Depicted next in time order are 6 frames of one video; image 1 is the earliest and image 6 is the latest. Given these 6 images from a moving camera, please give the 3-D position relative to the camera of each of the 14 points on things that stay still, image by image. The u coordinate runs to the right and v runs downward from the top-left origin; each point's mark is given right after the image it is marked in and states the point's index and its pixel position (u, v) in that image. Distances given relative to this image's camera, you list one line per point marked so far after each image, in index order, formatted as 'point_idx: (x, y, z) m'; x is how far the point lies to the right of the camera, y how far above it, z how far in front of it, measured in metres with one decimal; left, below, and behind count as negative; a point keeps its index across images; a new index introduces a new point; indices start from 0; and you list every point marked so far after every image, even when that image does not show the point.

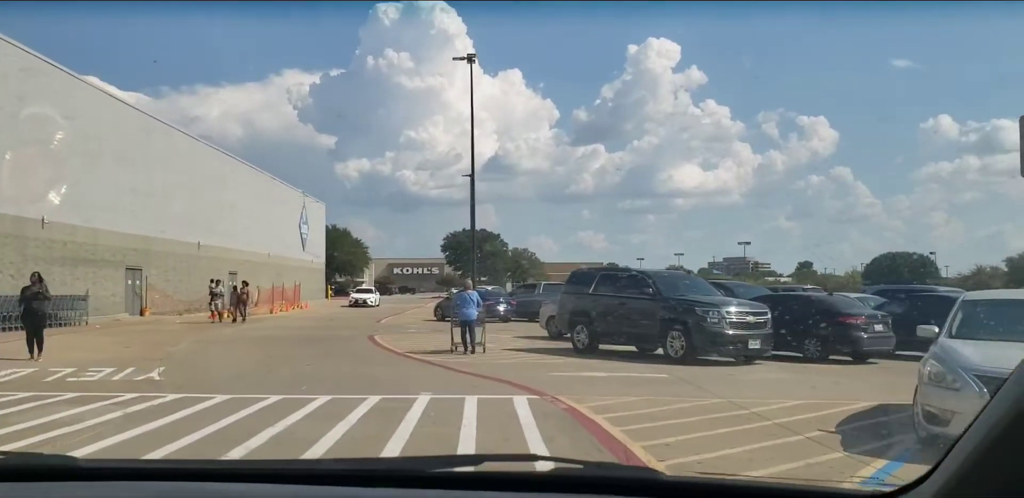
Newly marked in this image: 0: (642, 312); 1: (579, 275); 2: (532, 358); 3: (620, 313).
0: (+2.4, -1.2, +15.2) m
1: (+1.4, -0.5, +17.1) m
2: (+0.3, -2.0, +15.8) m
3: (+2.0, -1.2, +15.7) m
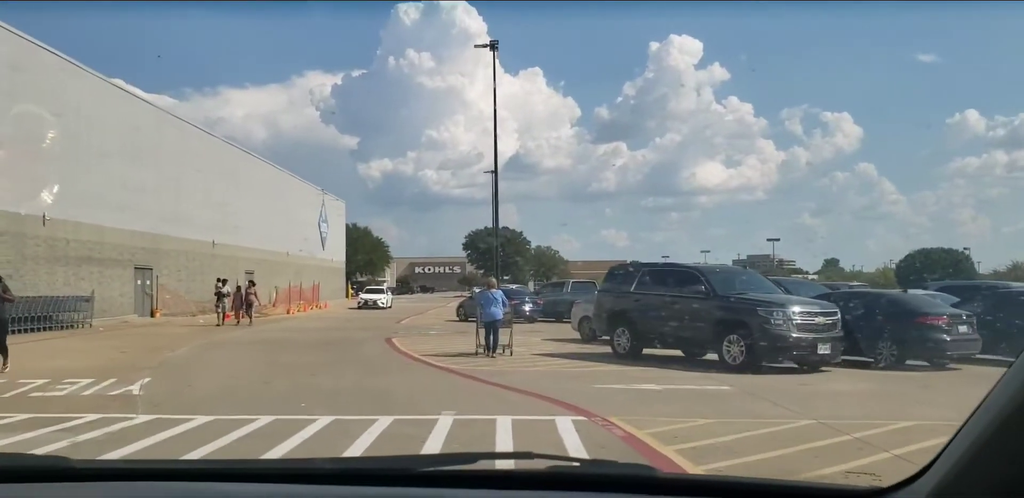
0: (+2.9, -1.0, +13.4) m
1: (+1.9, -0.4, +15.3) m
2: (+0.9, -1.9, +14.0) m
3: (+2.5, -1.1, +13.8) m
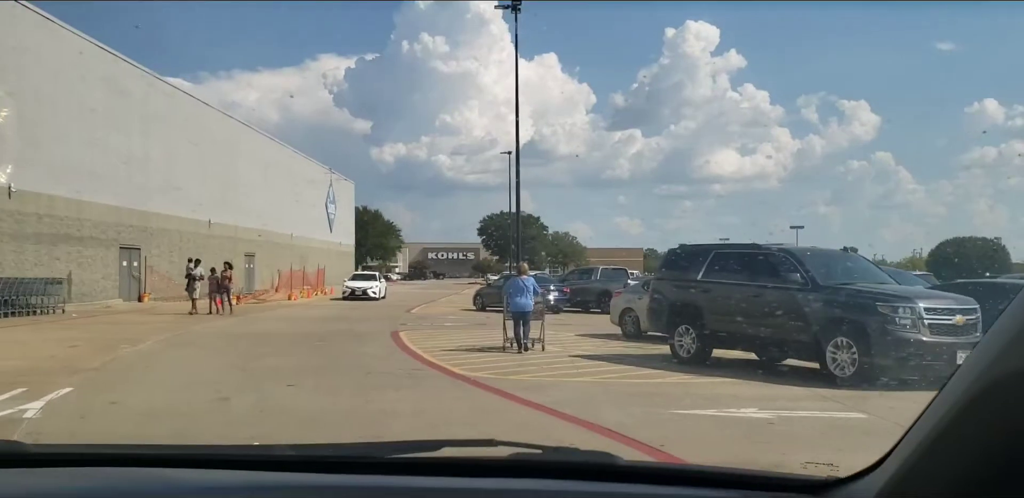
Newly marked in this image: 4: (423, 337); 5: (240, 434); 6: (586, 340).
0: (+3.4, -0.7, +10.4) m
1: (+2.4, -0.1, +12.3) m
2: (+1.4, -1.6, +11.0) m
3: (+3.0, -0.8, +10.8) m
4: (-2.0, -2.0, +18.8) m
5: (-2.3, -1.6, +7.4) m
6: (+1.4, -1.7, +15.6) m
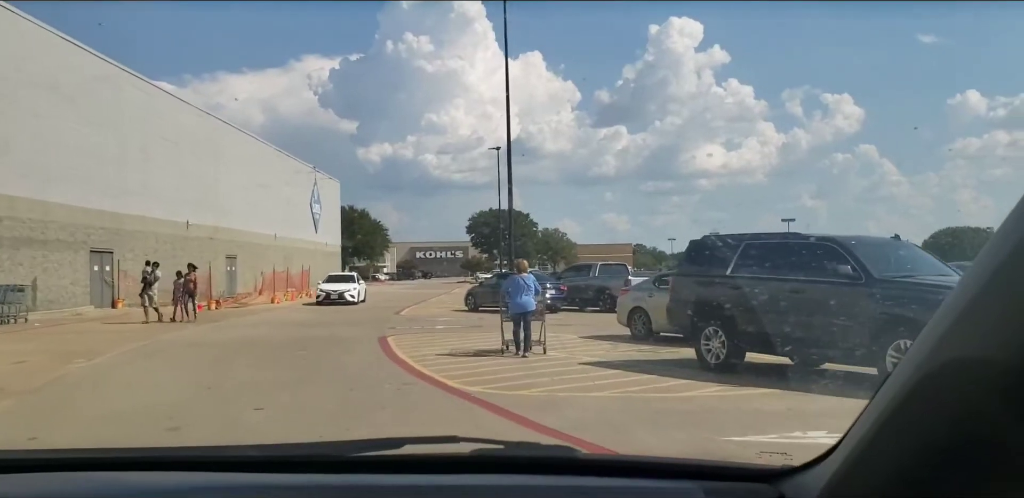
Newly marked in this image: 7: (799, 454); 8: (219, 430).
0: (+3.4, -0.6, +9.0) m
1: (+2.5, 0.0, +10.9) m
2: (+1.4, -1.5, +9.6) m
3: (+3.1, -0.7, +9.5) m
4: (-2.1, -1.9, +17.4) m
5: (-2.2, -1.6, +5.9) m
6: (+1.4, -1.6, +14.2) m
7: (+2.1, -1.6, +6.3) m
8: (-3.3, -1.7, +9.9) m
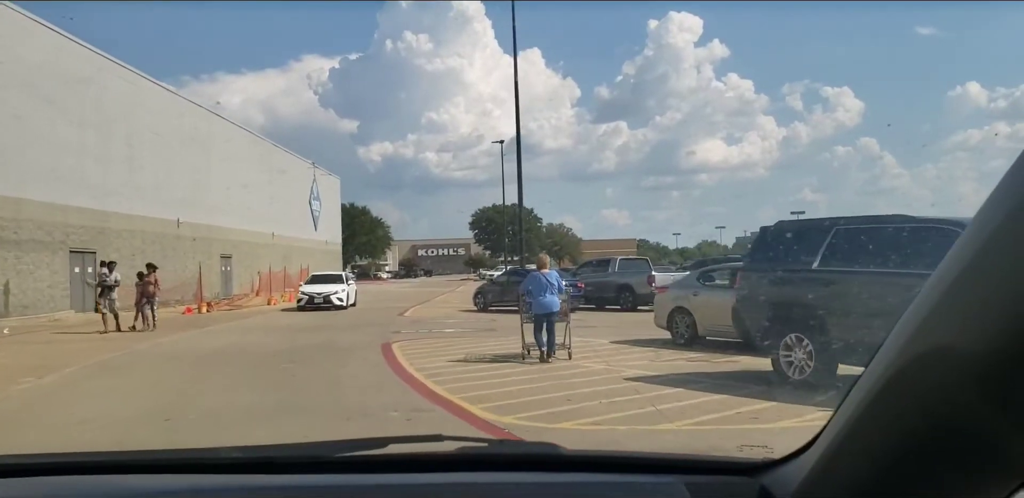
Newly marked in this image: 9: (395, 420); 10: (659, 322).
0: (+3.7, -0.5, +7.1) m
1: (+2.8, +0.2, +9.0) m
2: (+1.8, -1.4, +7.7) m
3: (+3.4, -0.5, +7.5) m
4: (-1.7, -1.8, +15.5) m
5: (-1.9, -1.5, +4.0) m
6: (+1.7, -1.5, +12.3) m
7: (+2.5, -1.4, +4.4) m
8: (-2.9, -1.7, +8.0) m
9: (-1.1, -1.6, +8.3) m
10: (+2.3, -1.1, +13.2) m
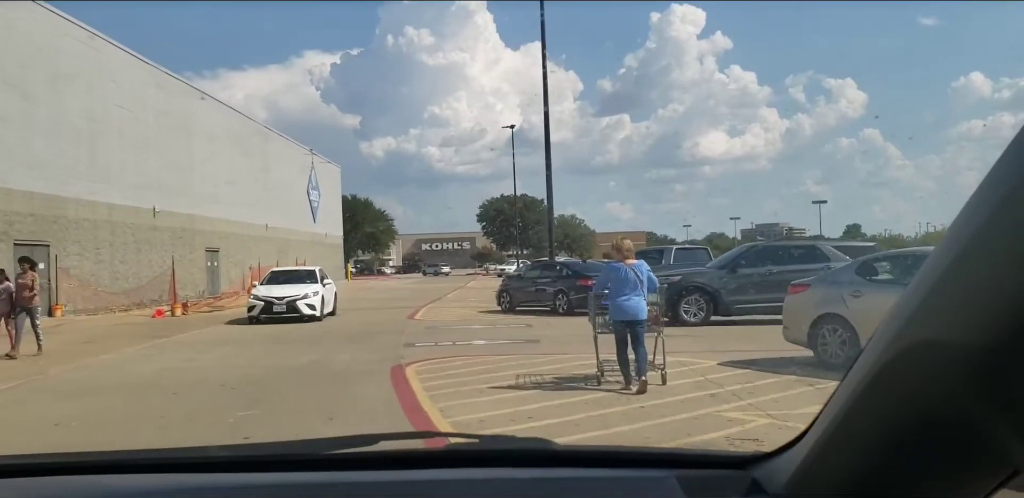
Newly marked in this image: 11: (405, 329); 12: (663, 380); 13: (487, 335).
0: (+4.4, -0.3, +3.0) m
1: (+3.5, +0.3, +4.9) m
2: (+2.5, -1.2, +3.6) m
3: (+4.1, -0.3, +3.4) m
4: (-0.9, -1.6, +11.4) m
5: (-1.2, -1.4, -0.1) m
6: (+2.4, -1.2, +8.2) m
7: (+3.2, -1.3, +0.3) m
8: (-2.2, -1.5, +3.9) m
9: (-0.4, -1.4, +4.2) m
10: (+3.0, -0.9, +9.1) m
11: (-1.9, -1.6, +16.3) m
12: (+1.6, -1.5, +8.8) m
13: (-0.2, -1.5, +14.1) m
